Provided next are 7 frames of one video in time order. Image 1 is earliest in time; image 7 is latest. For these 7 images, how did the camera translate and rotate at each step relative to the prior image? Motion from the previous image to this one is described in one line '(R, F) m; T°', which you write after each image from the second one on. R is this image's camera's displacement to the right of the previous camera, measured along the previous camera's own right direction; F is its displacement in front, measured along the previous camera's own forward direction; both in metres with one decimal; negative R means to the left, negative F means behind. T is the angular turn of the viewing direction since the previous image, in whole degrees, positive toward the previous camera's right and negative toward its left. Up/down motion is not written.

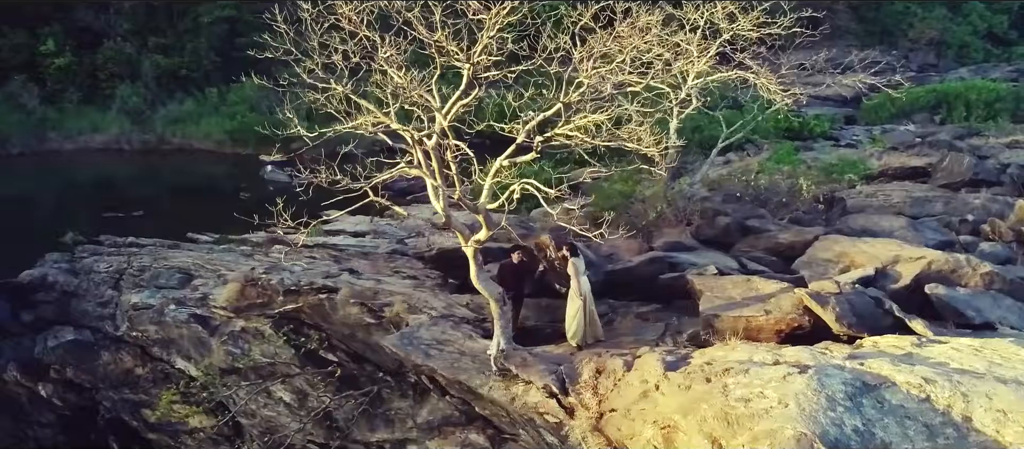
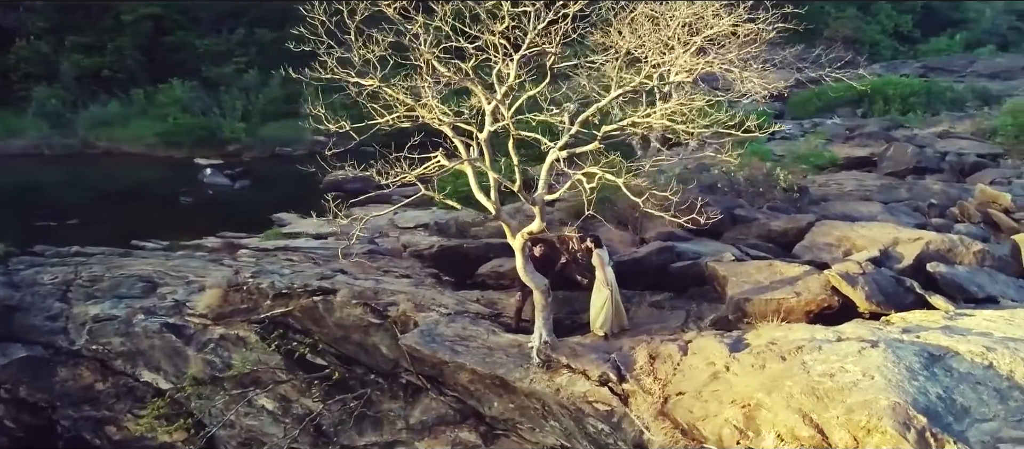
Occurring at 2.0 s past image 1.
(-1.4, 0.0) m; +6°
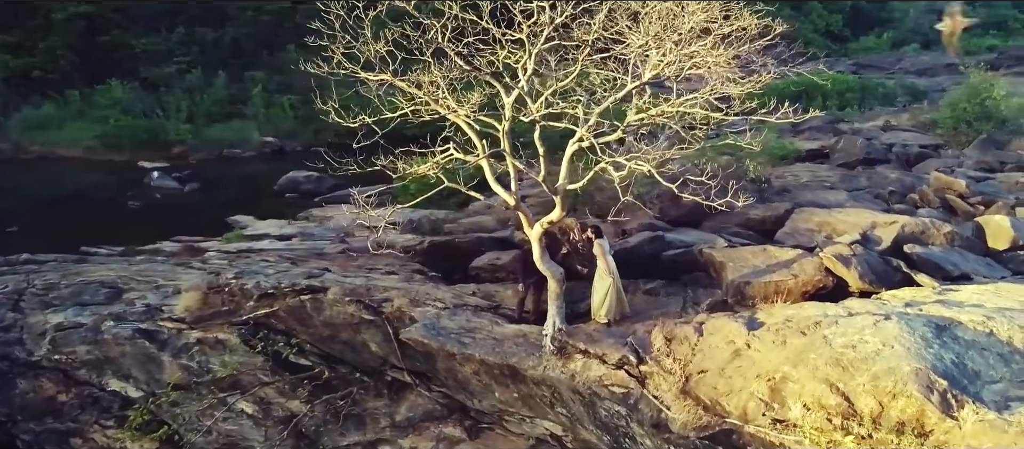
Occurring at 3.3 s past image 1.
(-0.9, -0.2) m; +5°
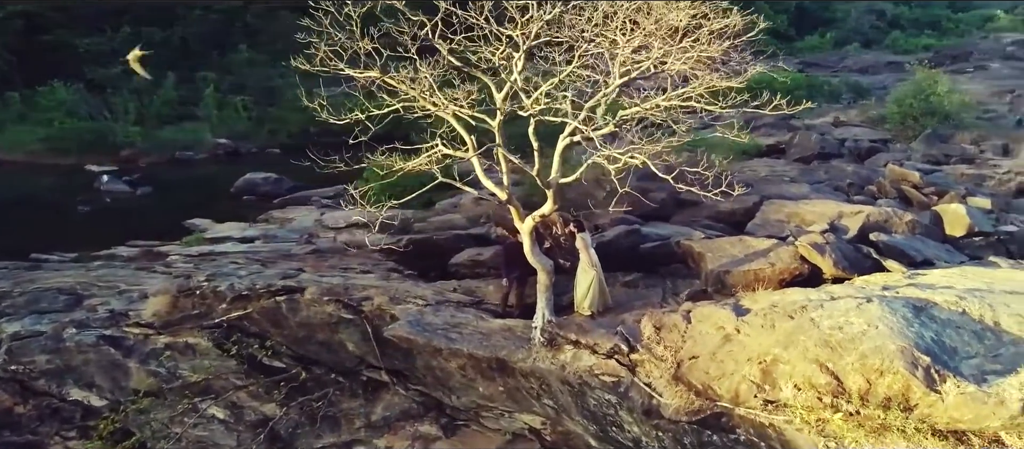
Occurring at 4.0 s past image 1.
(-0.5, -0.1) m; +4°
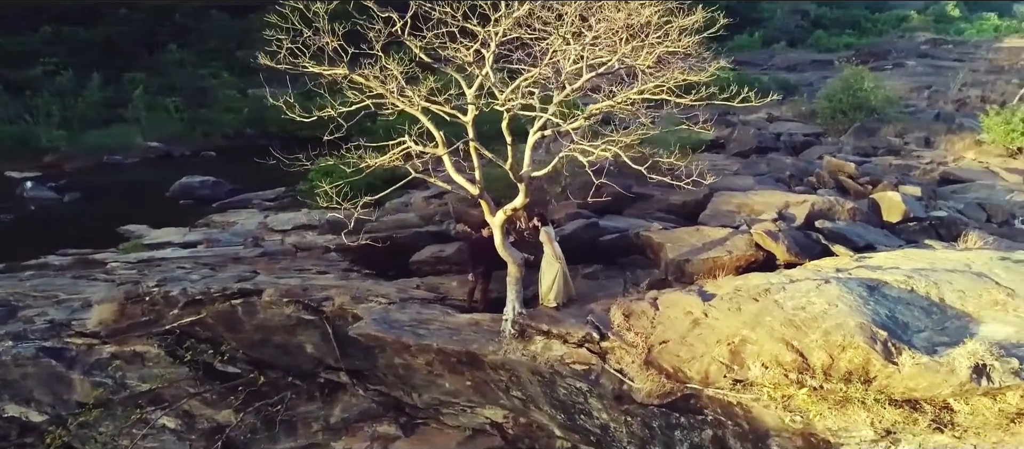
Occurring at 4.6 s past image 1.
(-0.4, -0.1) m; +5°
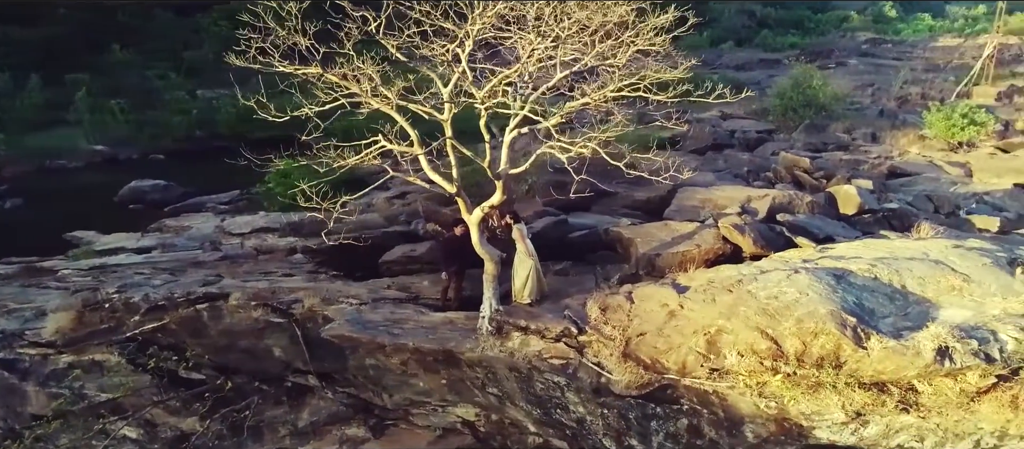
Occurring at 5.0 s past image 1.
(-0.3, -0.1) m; +4°
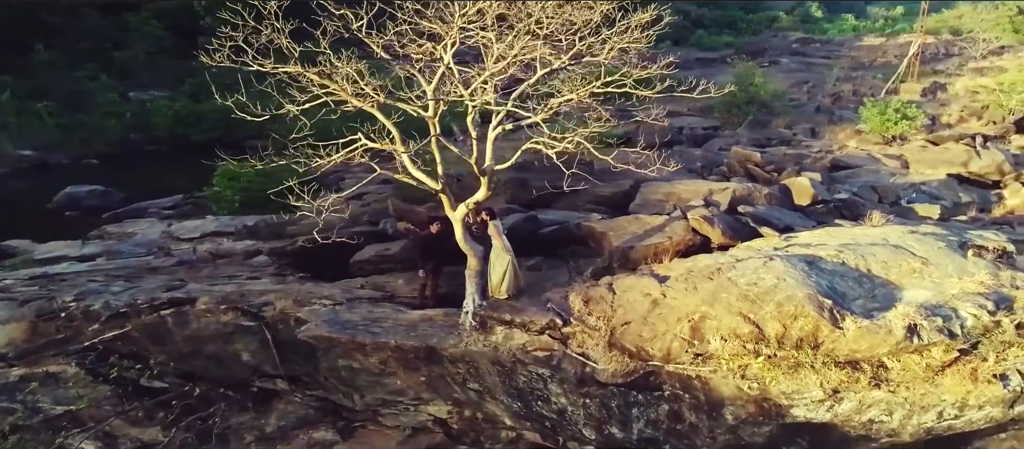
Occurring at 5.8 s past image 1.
(-0.5, -0.1) m; +5°
